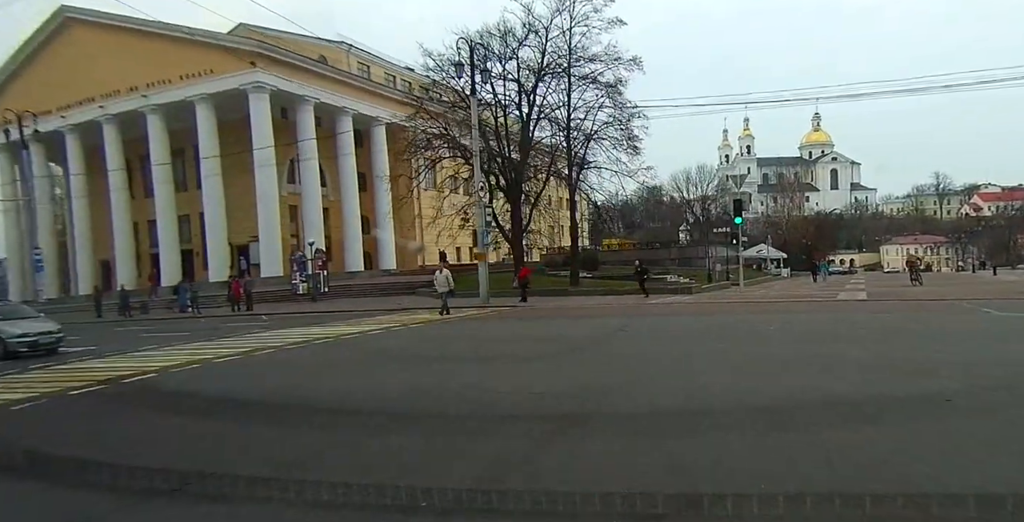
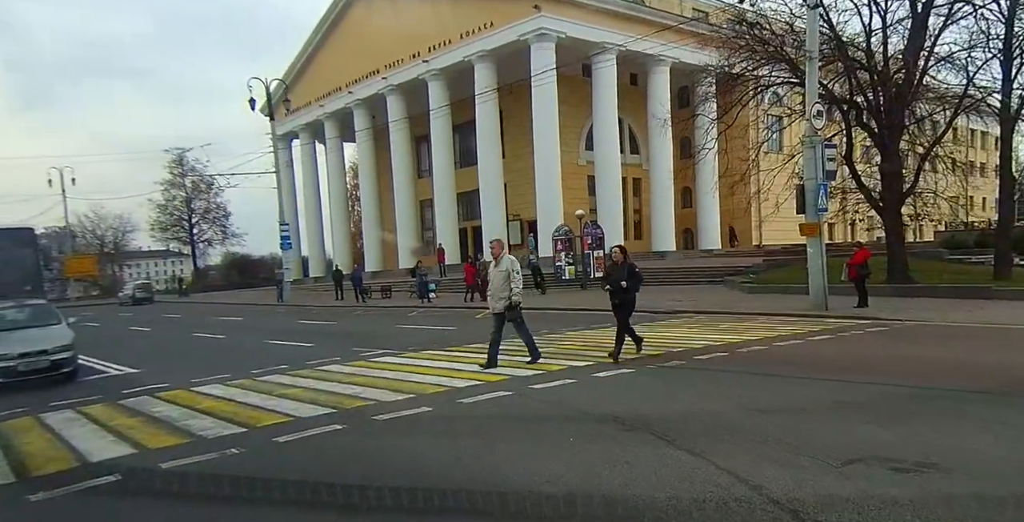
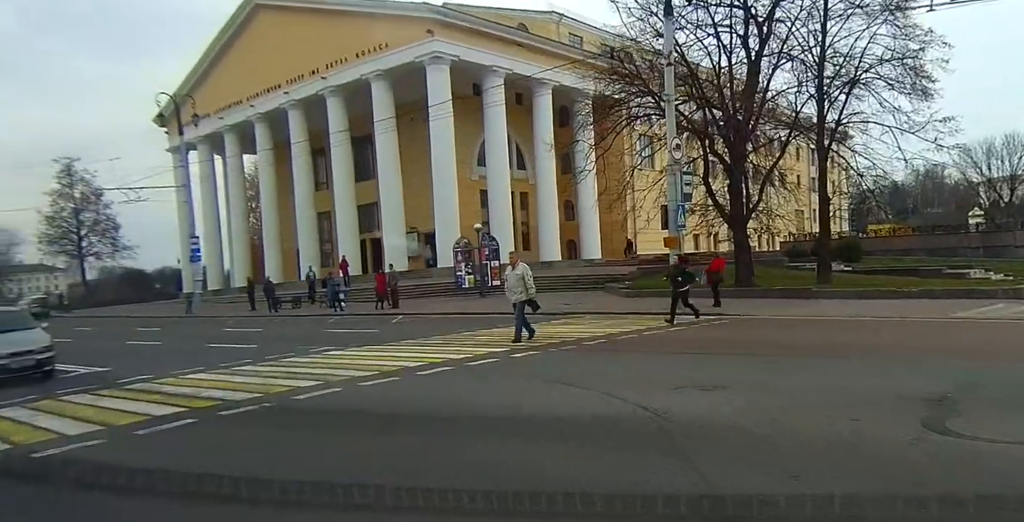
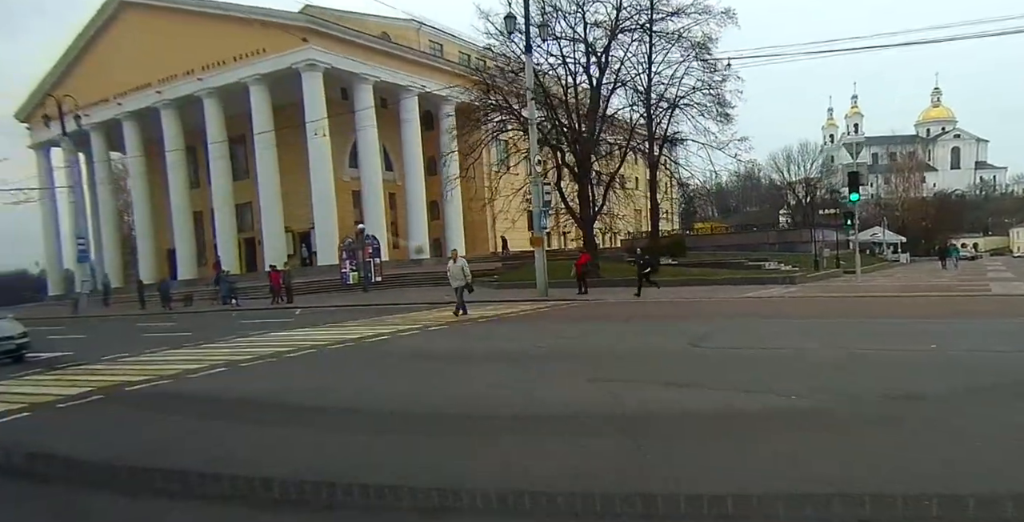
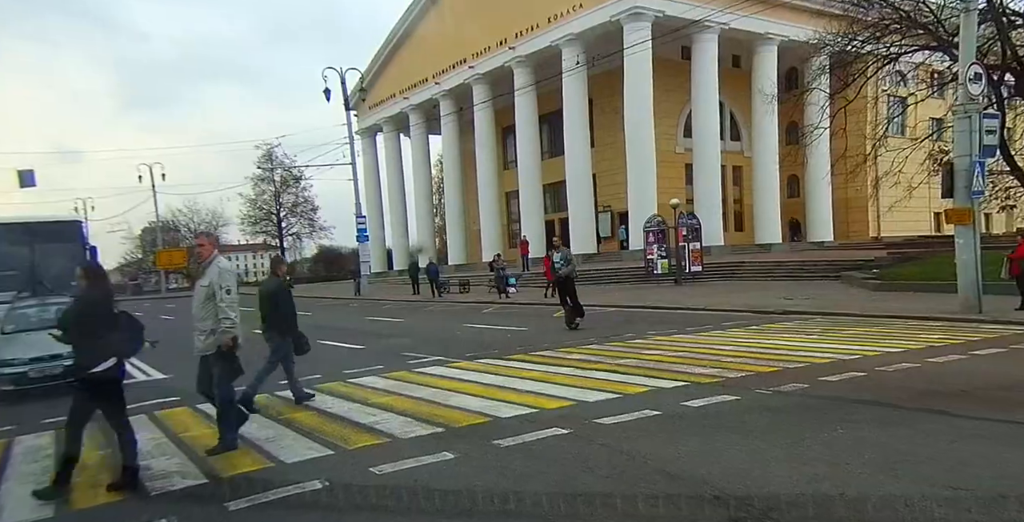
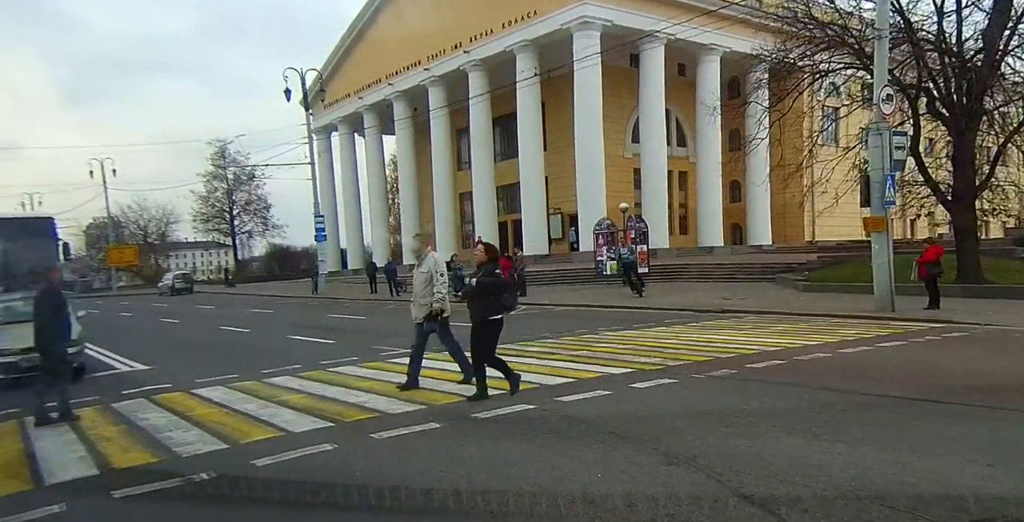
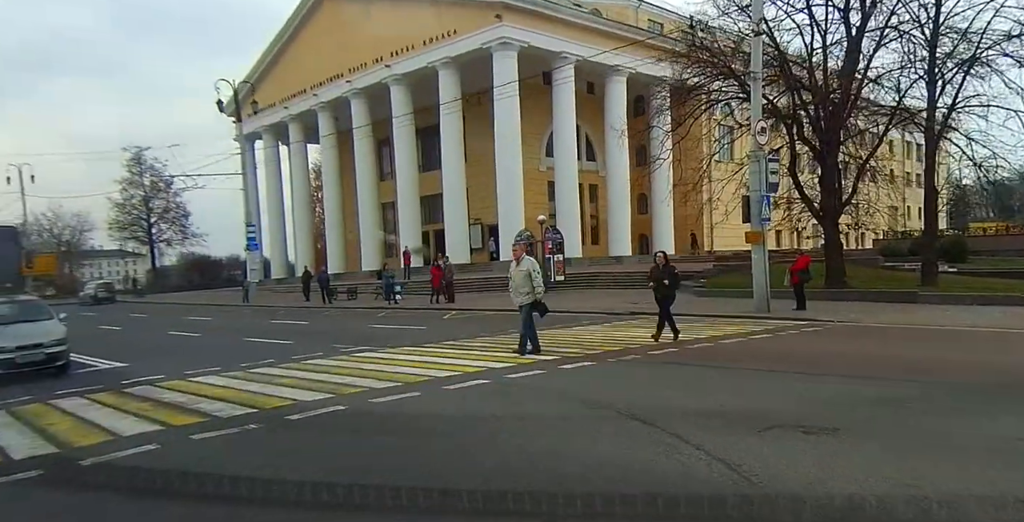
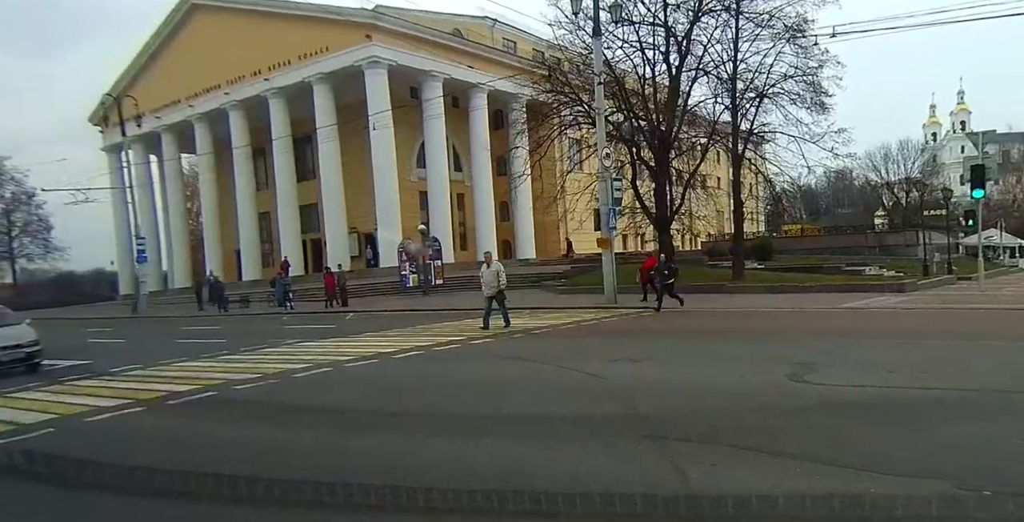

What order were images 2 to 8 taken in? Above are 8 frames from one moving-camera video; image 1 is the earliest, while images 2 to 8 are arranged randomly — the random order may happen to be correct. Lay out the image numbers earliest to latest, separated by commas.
4, 8, 3, 7, 2, 6, 5
